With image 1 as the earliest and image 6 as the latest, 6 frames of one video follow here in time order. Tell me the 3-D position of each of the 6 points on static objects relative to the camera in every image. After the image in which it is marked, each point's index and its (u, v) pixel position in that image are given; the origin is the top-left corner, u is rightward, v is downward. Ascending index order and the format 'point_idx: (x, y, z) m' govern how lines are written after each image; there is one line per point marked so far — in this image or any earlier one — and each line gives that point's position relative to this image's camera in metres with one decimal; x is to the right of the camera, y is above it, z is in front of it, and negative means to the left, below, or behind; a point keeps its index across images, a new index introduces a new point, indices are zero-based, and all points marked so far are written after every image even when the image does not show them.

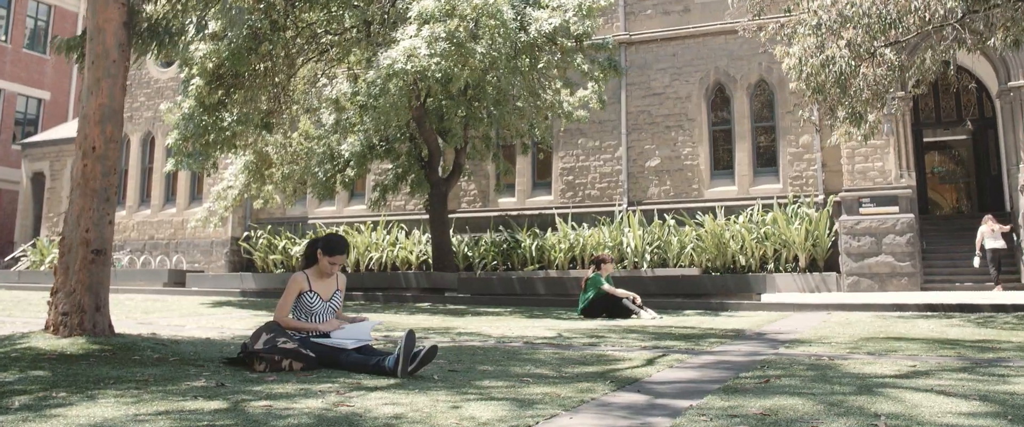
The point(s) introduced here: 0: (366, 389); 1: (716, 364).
0: (-0.7, -0.9, +3.7) m
1: (+1.3, -0.9, +4.7) m
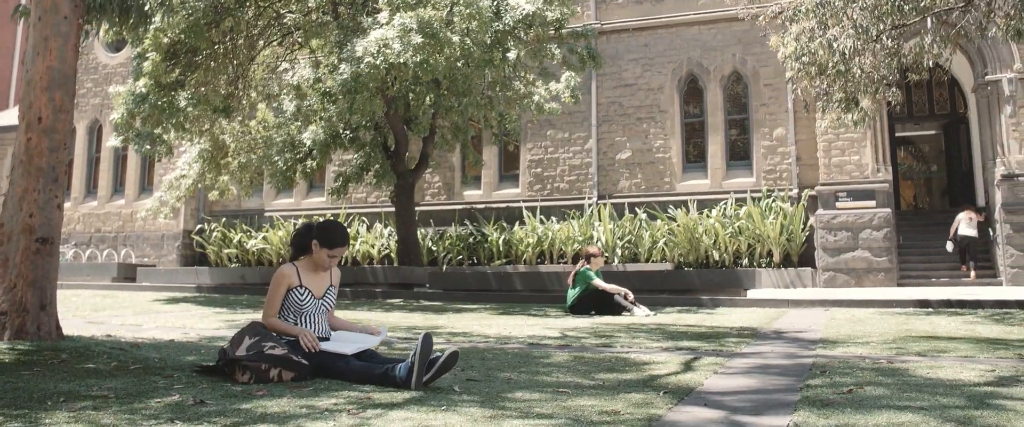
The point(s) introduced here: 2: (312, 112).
0: (-0.5, -0.8, +3.0) m
1: (+1.4, -0.9, +4.2) m
2: (-3.6, +1.6, +13.2) m
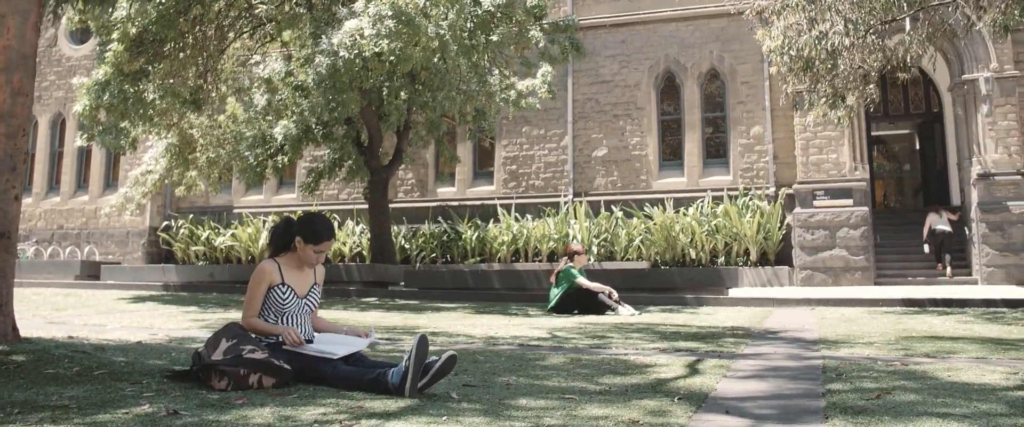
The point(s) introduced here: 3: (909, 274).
0: (-0.5, -0.7, +2.7) m
1: (+1.4, -0.8, +4.0) m
2: (-3.9, +1.7, +12.8) m
3: (+7.8, -1.2, +14.9) m
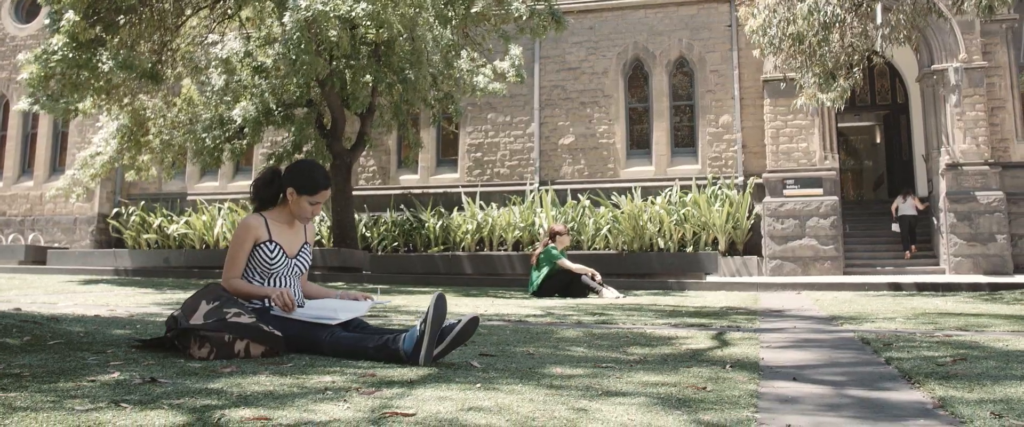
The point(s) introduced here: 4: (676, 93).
0: (-0.4, -0.5, +2.3) m
1: (+1.4, -0.6, +3.7) m
2: (-4.3, +2.0, +12.1) m
3: (+7.3, -1.0, +14.9) m
4: (+3.6, +2.6, +16.4) m
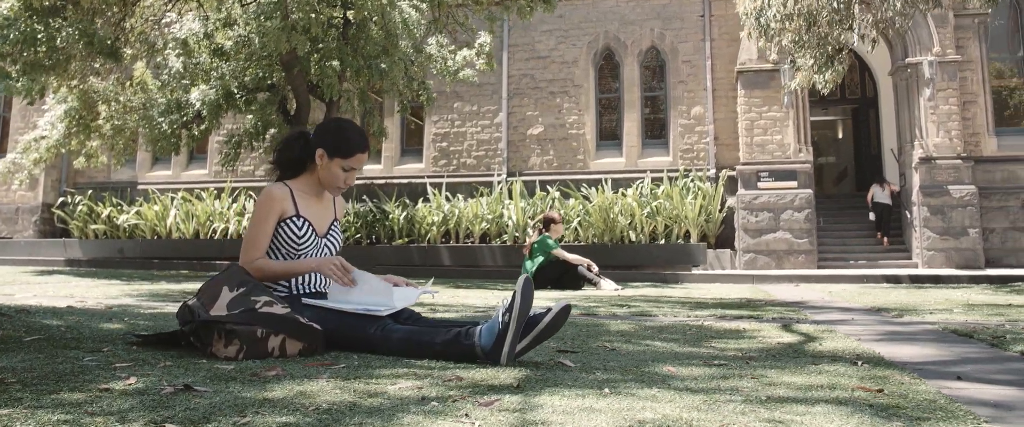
0: (0.0, -0.4, +1.8) m
1: (+1.7, -0.5, +3.3) m
2: (-4.6, +2.2, +11.4) m
3: (+6.8, -0.8, +14.9) m
4: (+3.1, +2.8, +16.1) m
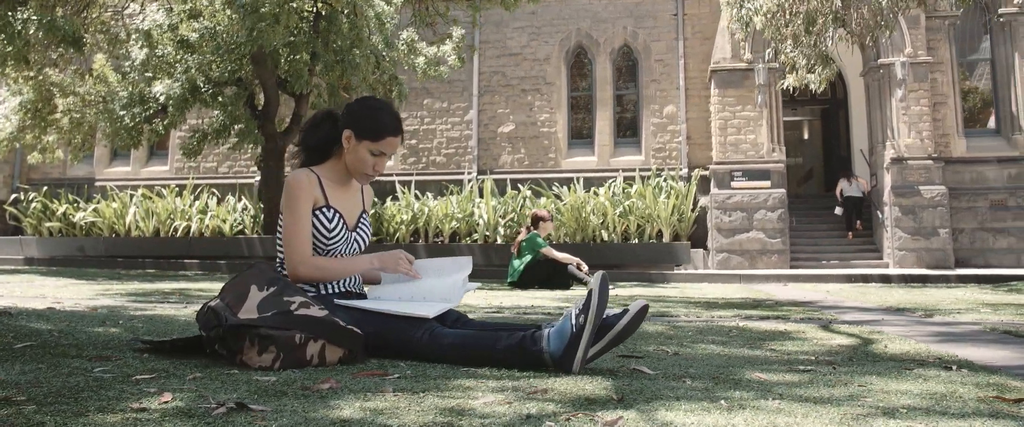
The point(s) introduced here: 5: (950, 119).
0: (+0.2, -0.4, +1.6) m
1: (+1.8, -0.5, +3.1) m
2: (-4.8, +2.3, +10.9) m
3: (+6.4, -0.8, +15.0) m
4: (+2.6, +2.8, +16.0) m
5: (+8.0, +1.7, +13.6) m
